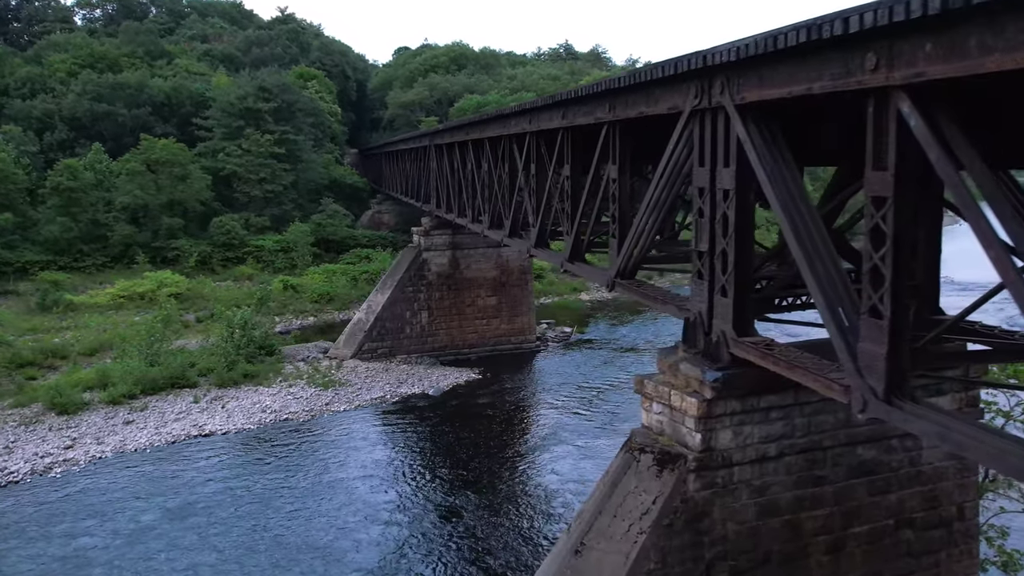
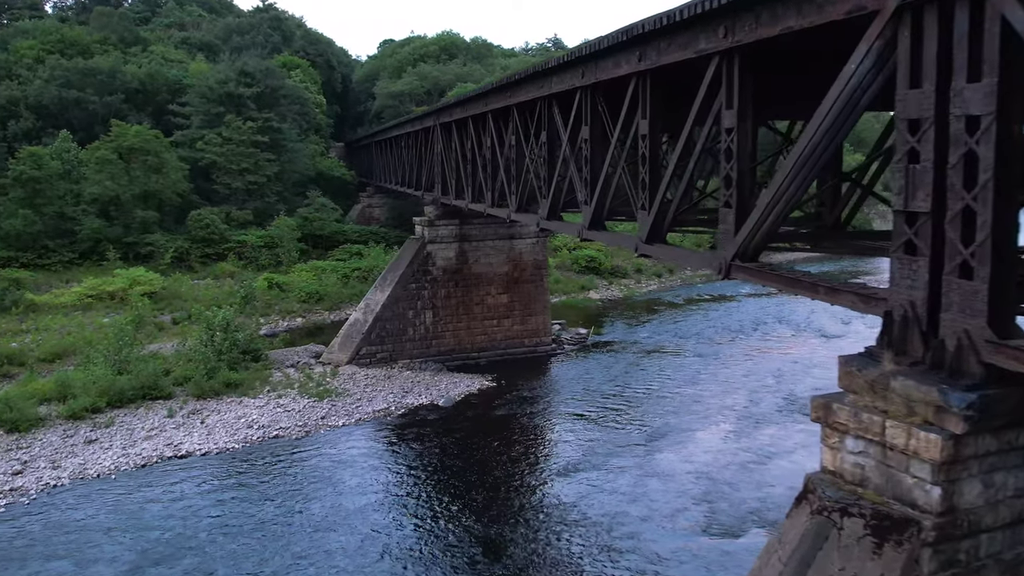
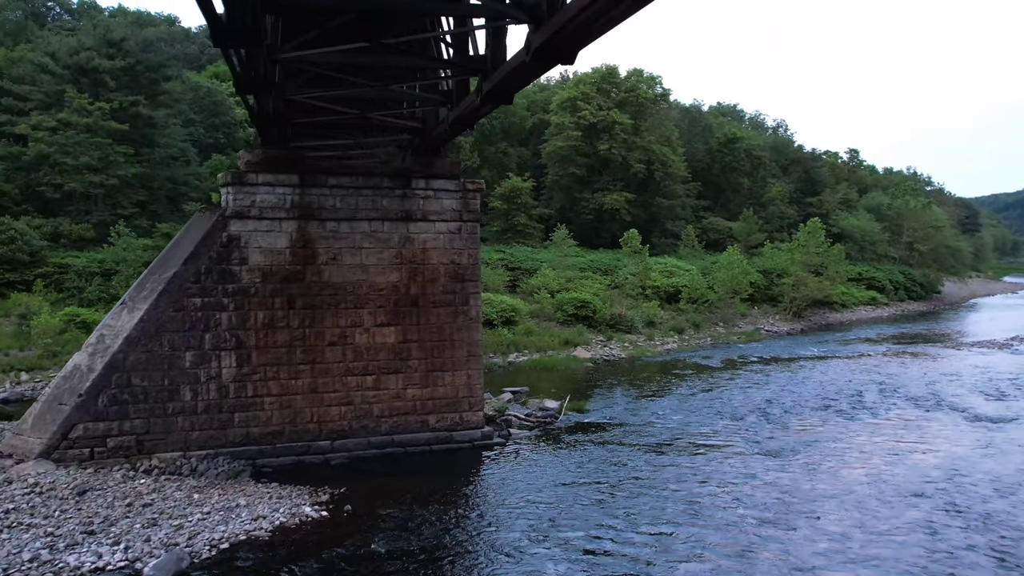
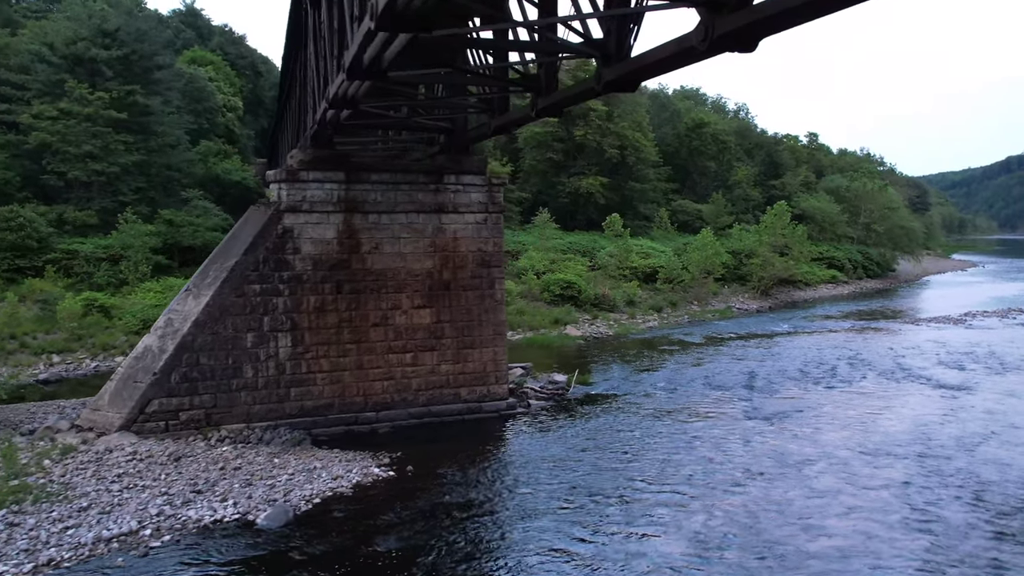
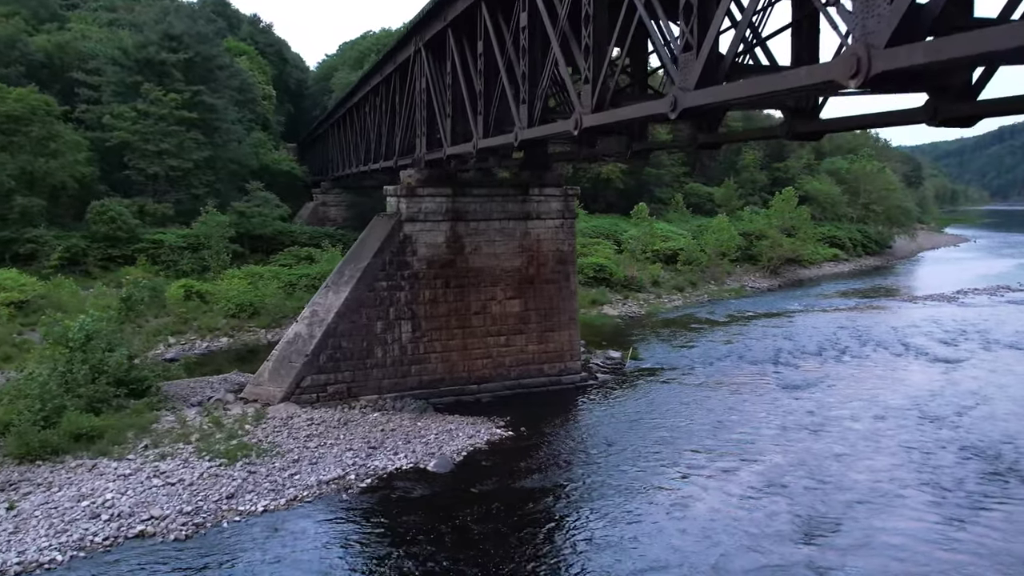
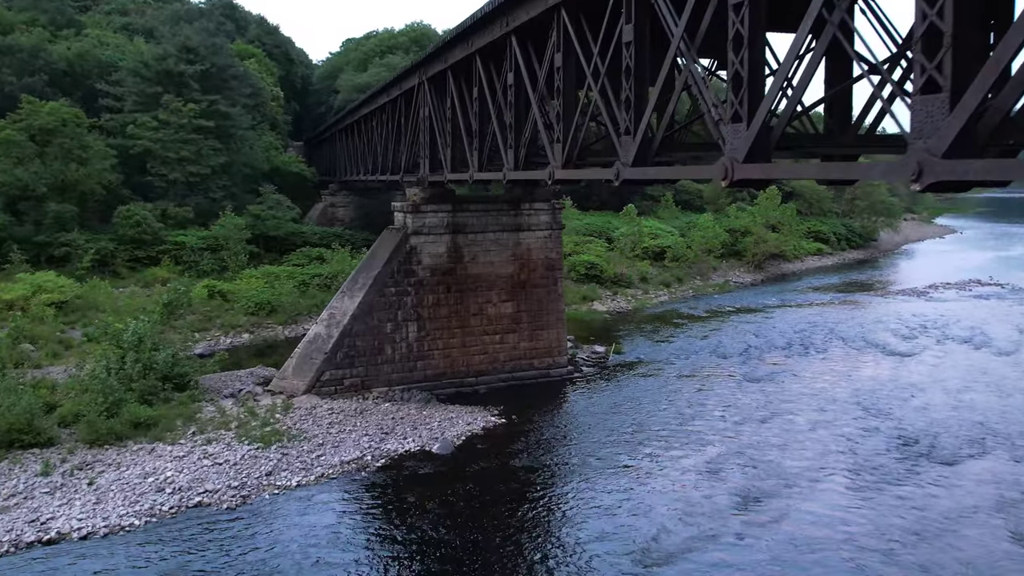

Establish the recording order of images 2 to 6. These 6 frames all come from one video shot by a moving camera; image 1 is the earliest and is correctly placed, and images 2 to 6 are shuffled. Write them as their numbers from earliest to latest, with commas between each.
2, 6, 5, 4, 3
